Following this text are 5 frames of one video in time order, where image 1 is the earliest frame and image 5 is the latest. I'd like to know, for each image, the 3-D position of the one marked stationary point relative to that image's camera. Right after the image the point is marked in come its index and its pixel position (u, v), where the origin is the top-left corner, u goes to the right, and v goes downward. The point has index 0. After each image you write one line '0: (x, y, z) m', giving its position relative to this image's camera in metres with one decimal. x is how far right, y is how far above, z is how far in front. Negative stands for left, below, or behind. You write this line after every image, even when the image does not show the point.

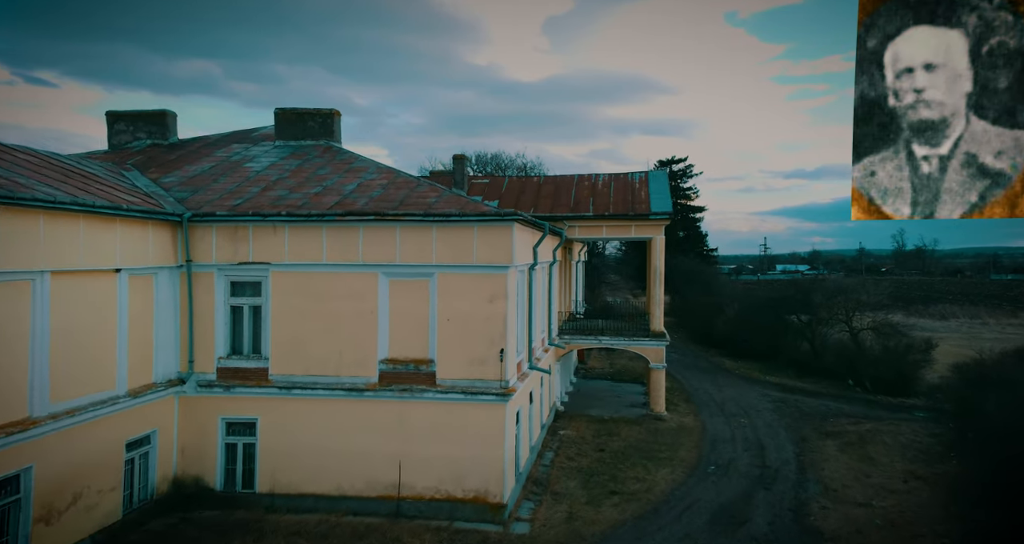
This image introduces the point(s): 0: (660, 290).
0: (+4.2, -0.3, +17.6) m
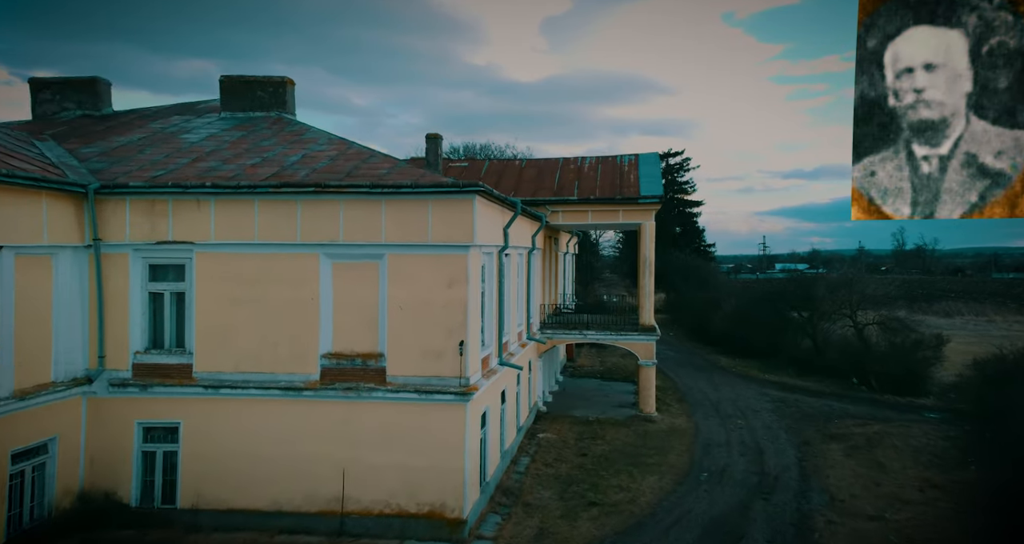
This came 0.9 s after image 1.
0: (+3.9, -0.1, +17.0) m
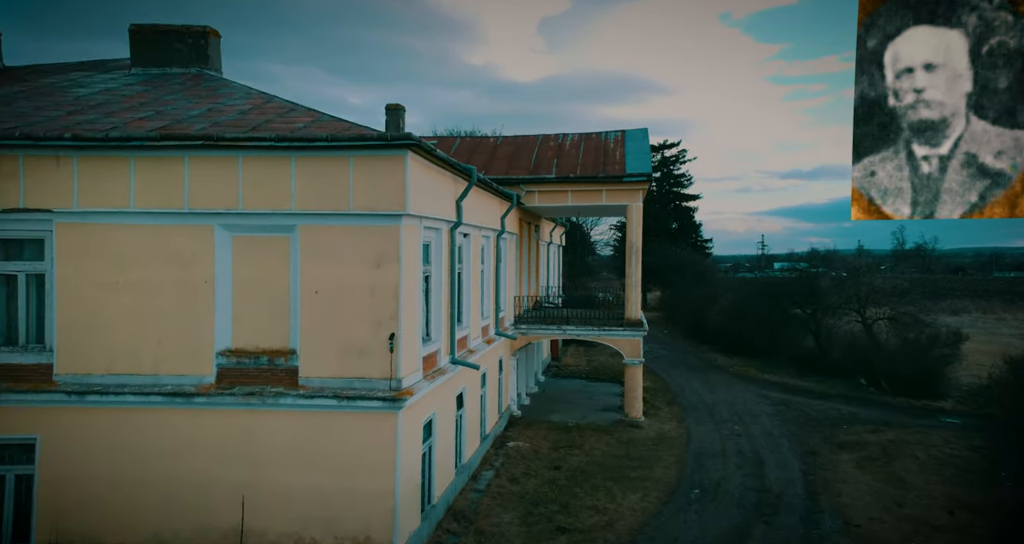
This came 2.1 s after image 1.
0: (+3.5, 0.0, +16.1) m
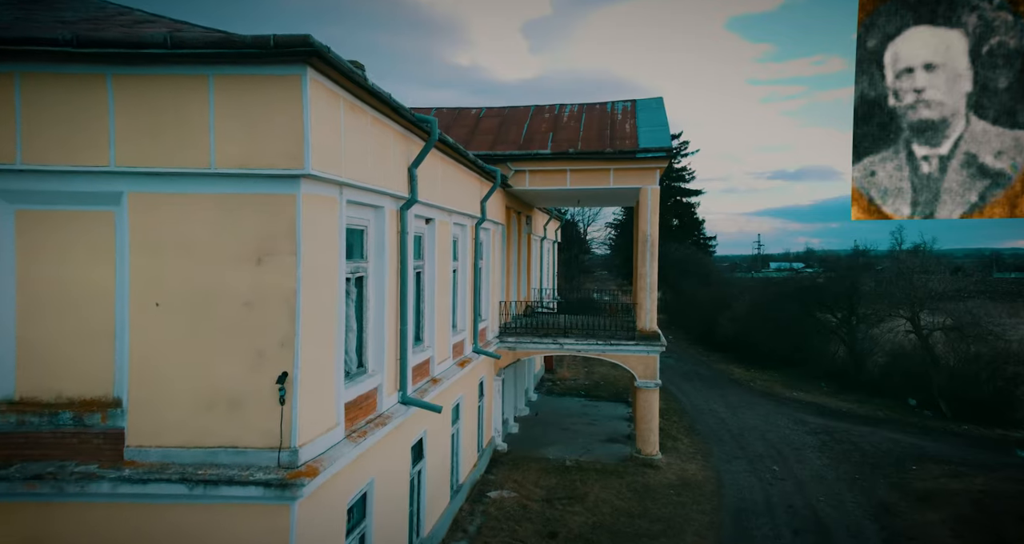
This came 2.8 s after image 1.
0: (+3.4, 0.0, +14.8) m
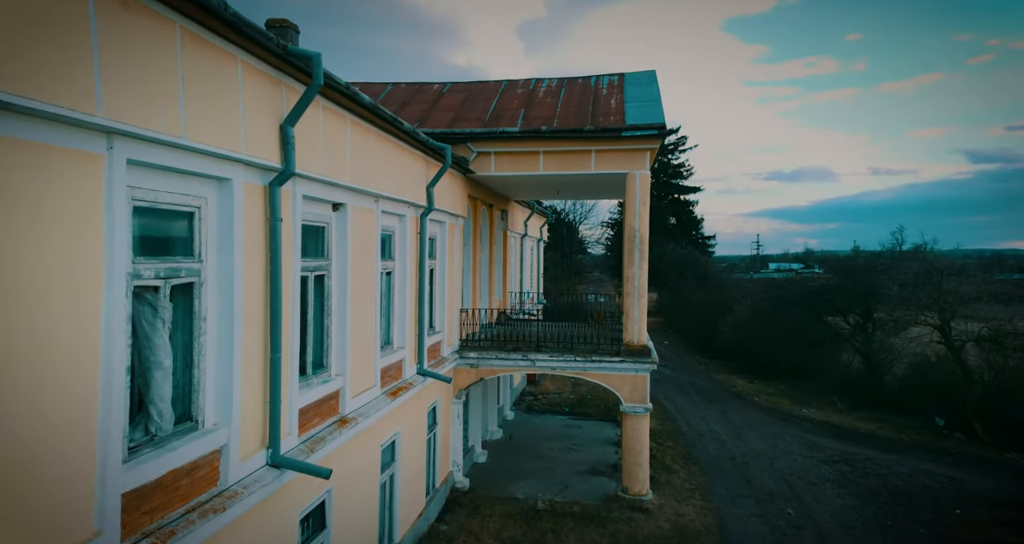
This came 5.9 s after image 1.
0: (+3.1, 0.0, +13.9) m
